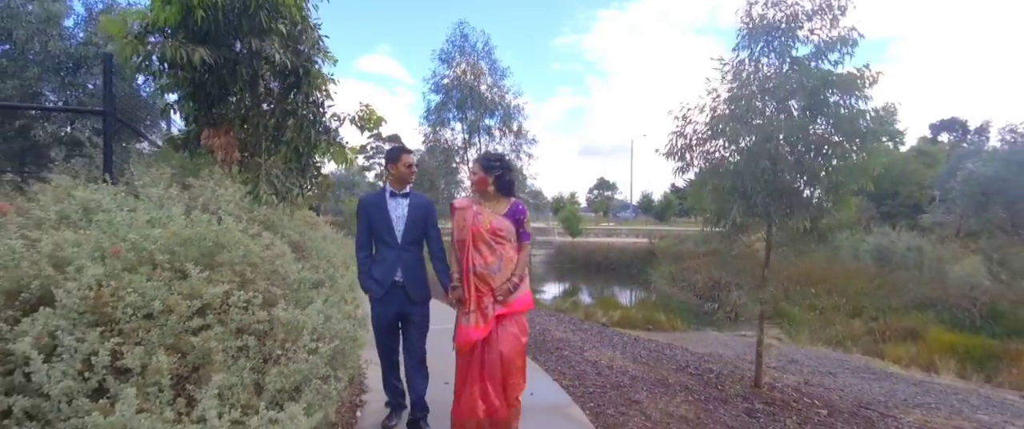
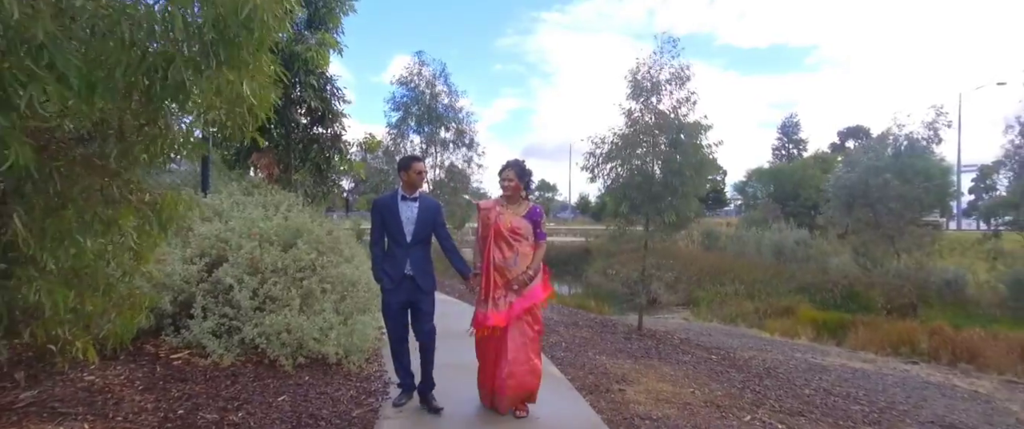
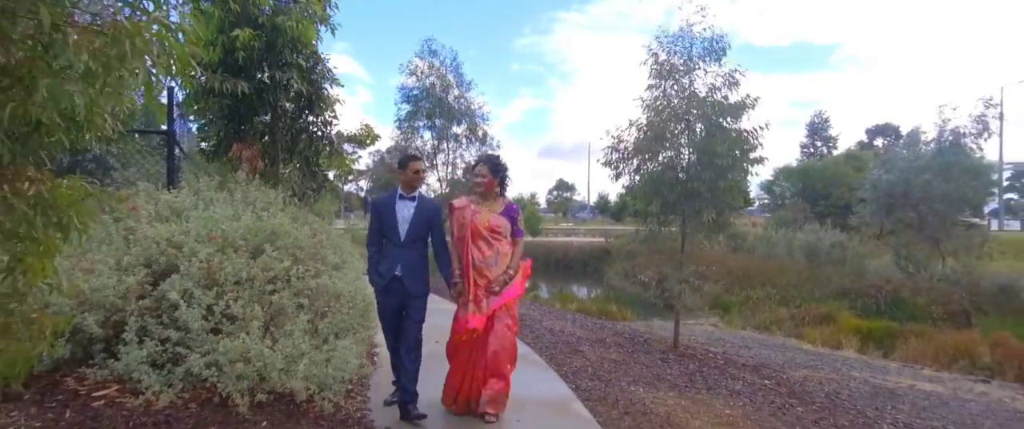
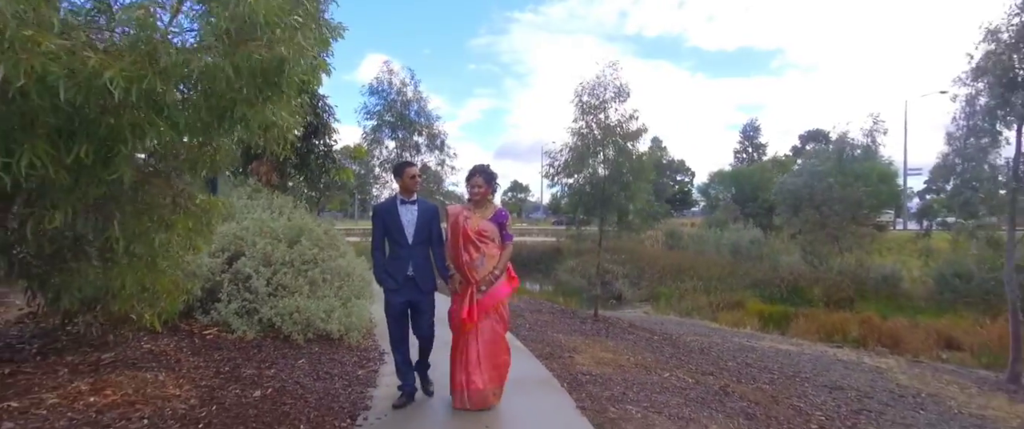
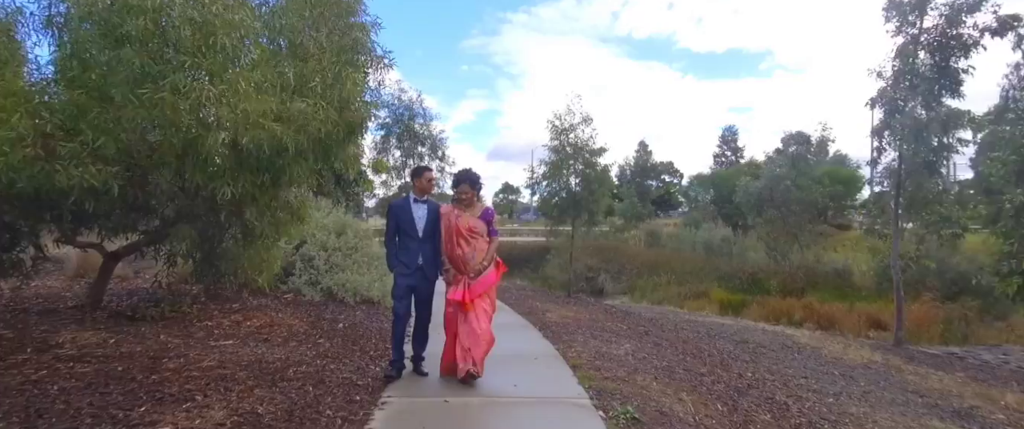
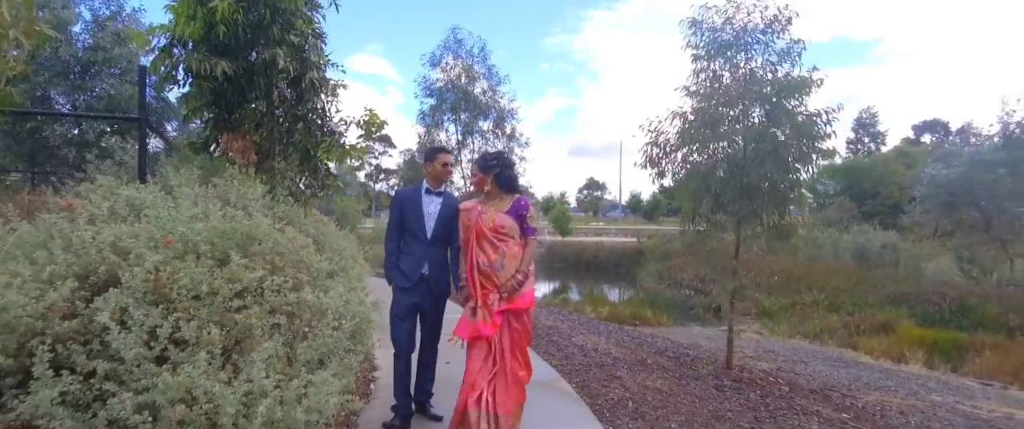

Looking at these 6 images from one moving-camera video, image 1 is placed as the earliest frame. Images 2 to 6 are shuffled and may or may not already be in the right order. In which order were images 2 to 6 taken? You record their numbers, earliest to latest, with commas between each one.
6, 3, 2, 4, 5
